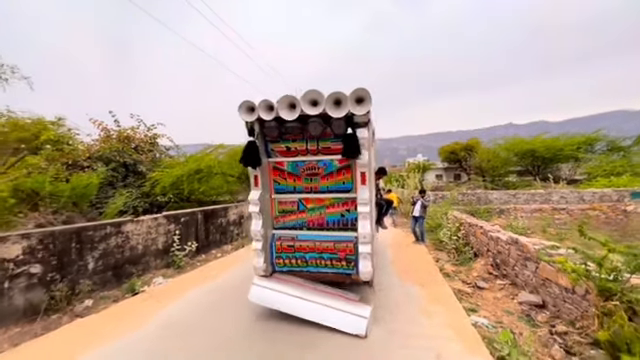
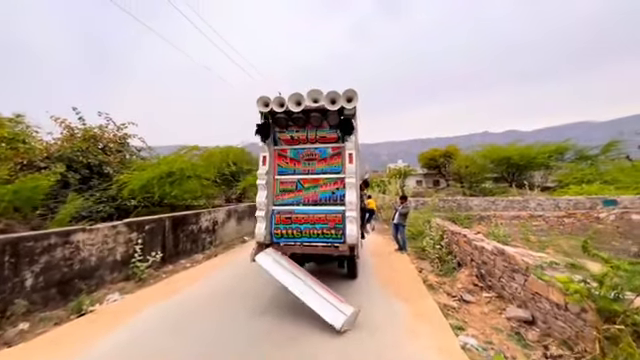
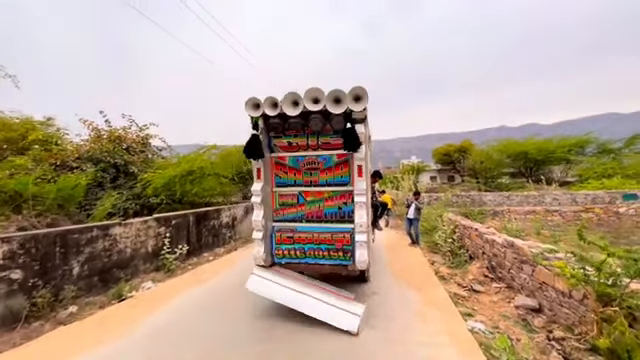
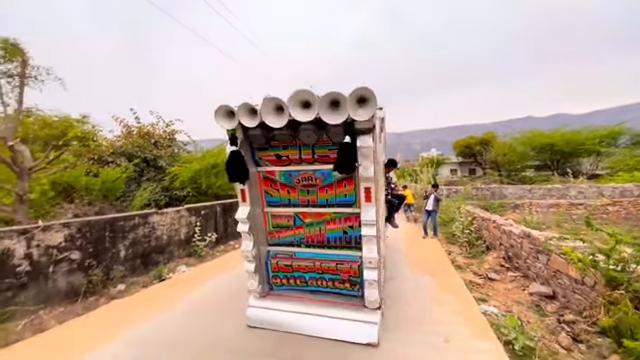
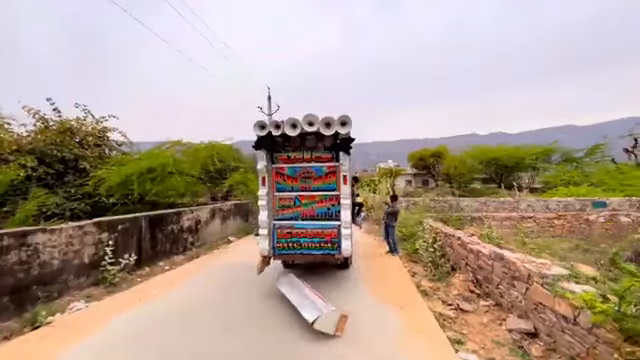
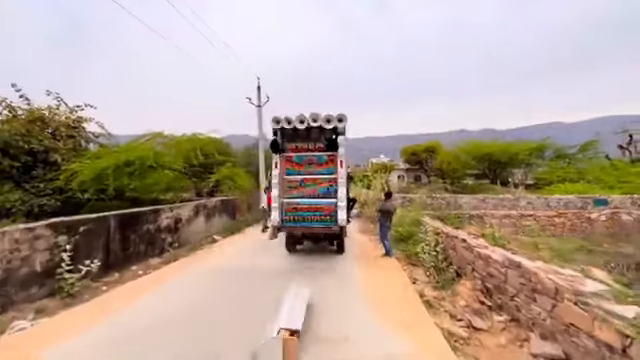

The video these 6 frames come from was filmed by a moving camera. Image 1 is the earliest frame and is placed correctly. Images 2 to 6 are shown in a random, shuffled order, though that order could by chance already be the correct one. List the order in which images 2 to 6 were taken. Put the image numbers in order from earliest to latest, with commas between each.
4, 3, 2, 5, 6
